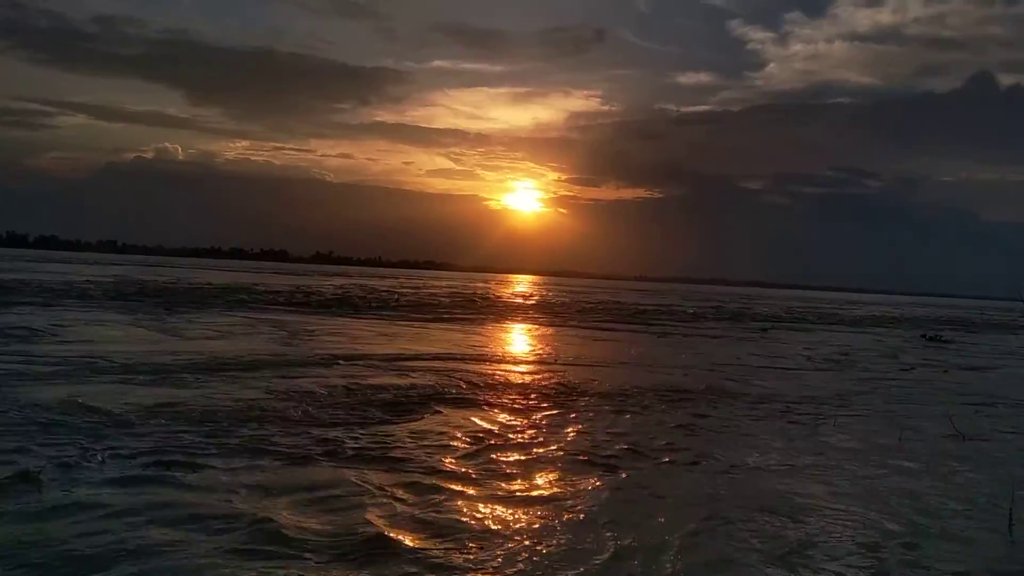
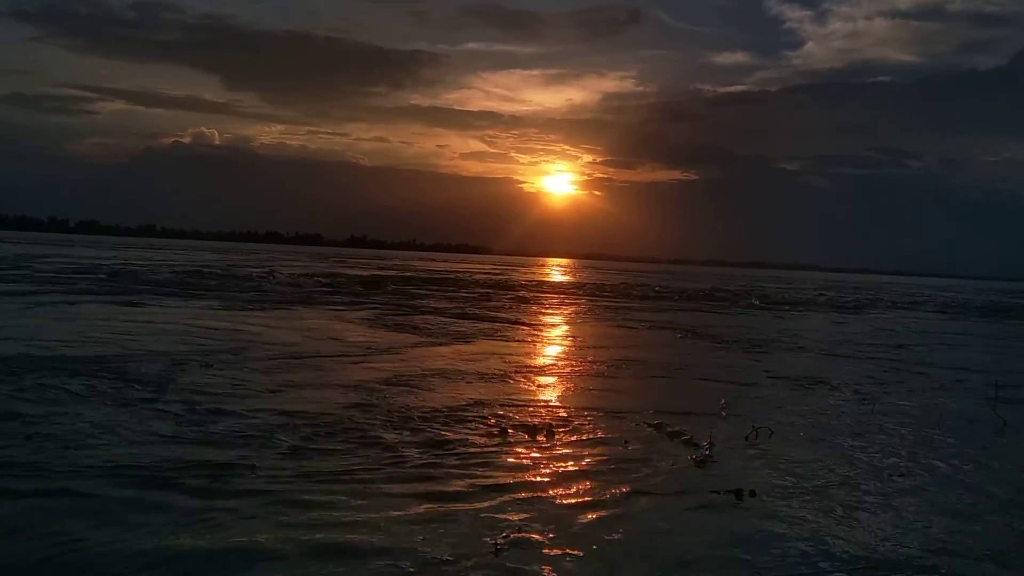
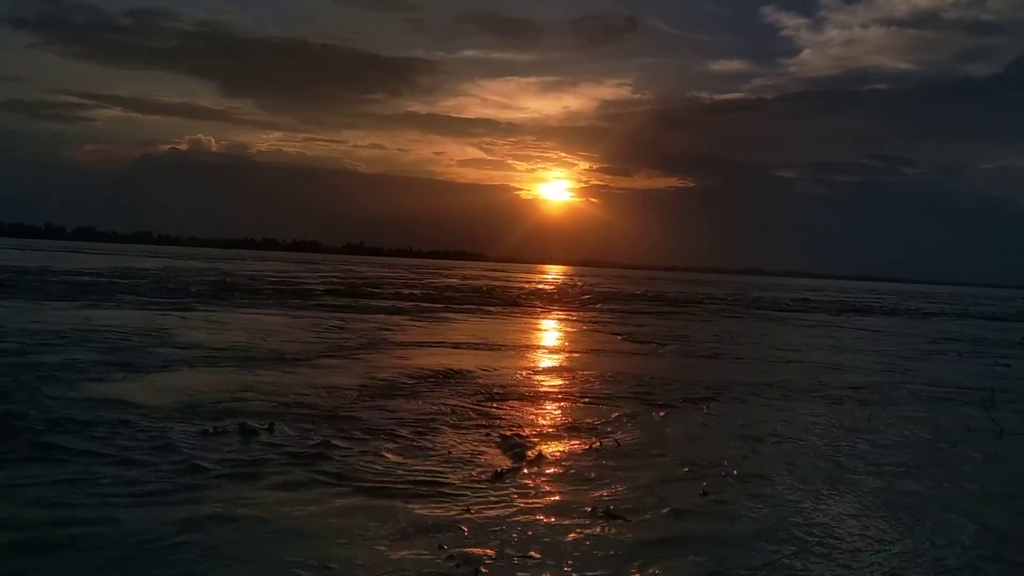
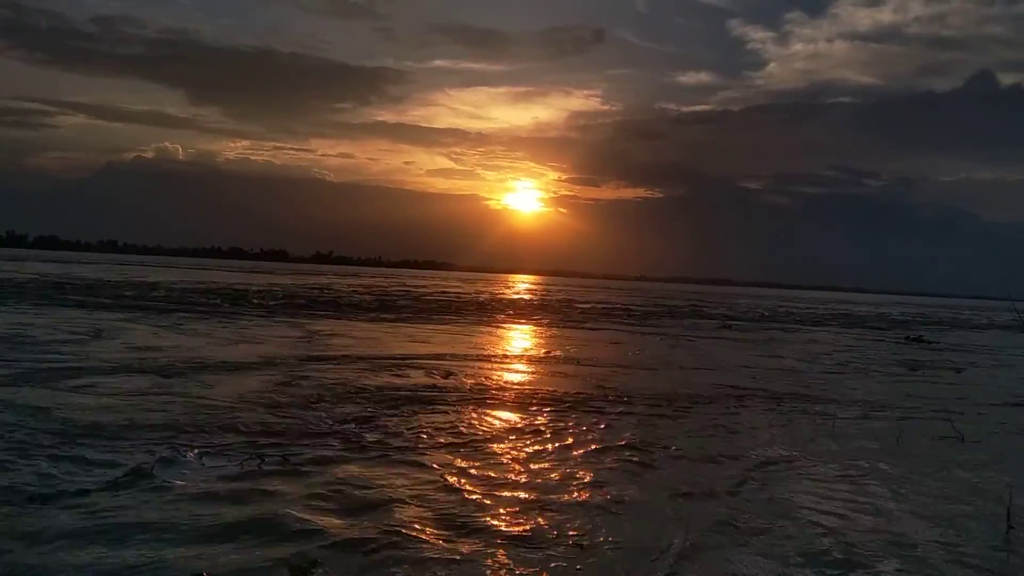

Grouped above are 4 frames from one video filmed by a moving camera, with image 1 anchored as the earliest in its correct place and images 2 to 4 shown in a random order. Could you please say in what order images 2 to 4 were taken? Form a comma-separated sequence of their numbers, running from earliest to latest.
4, 3, 2
